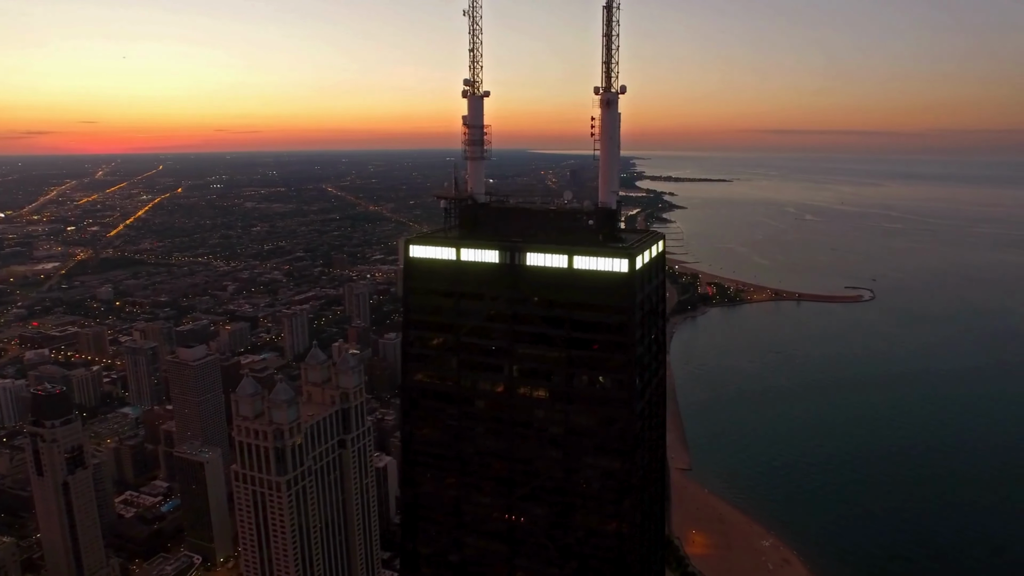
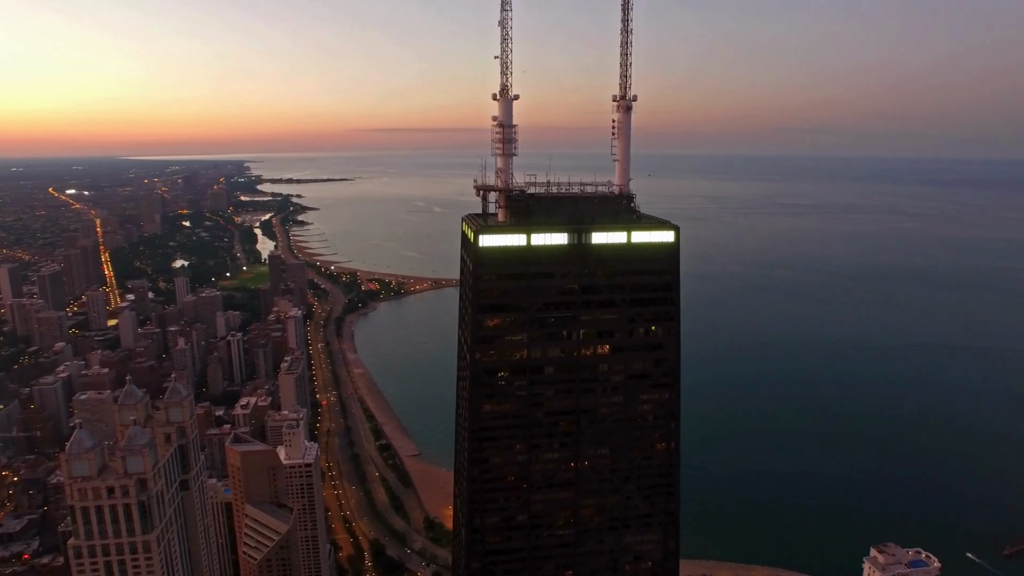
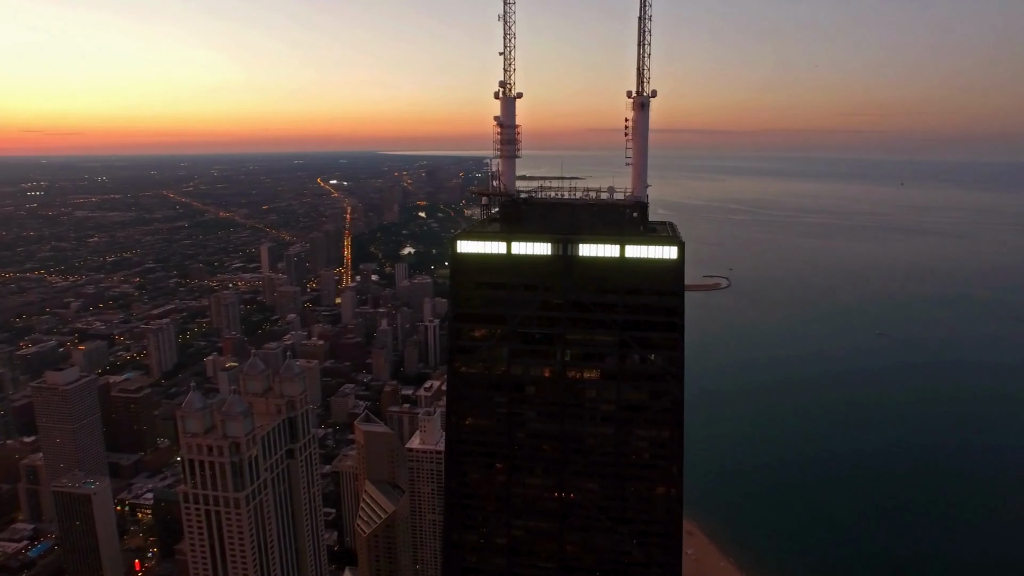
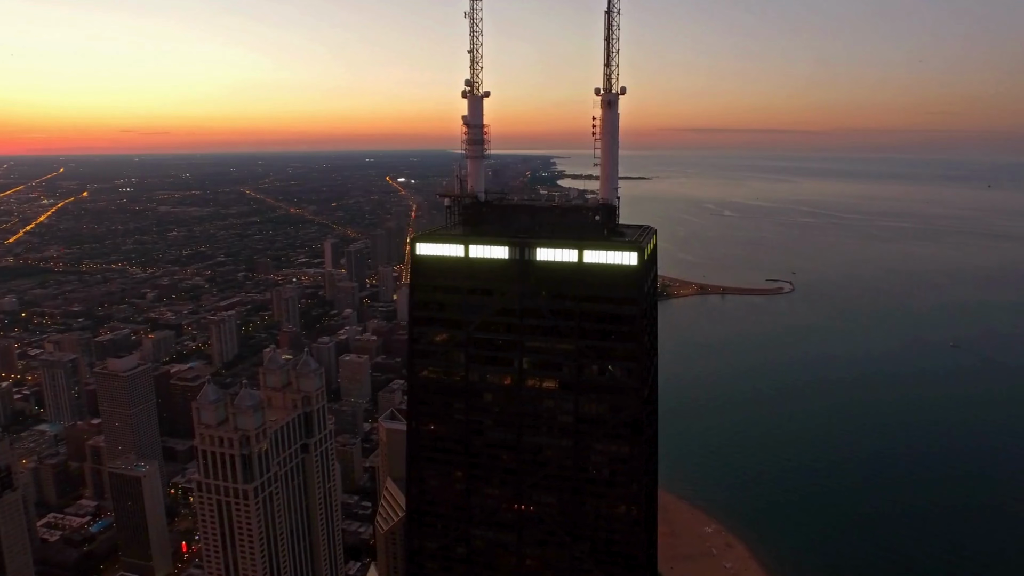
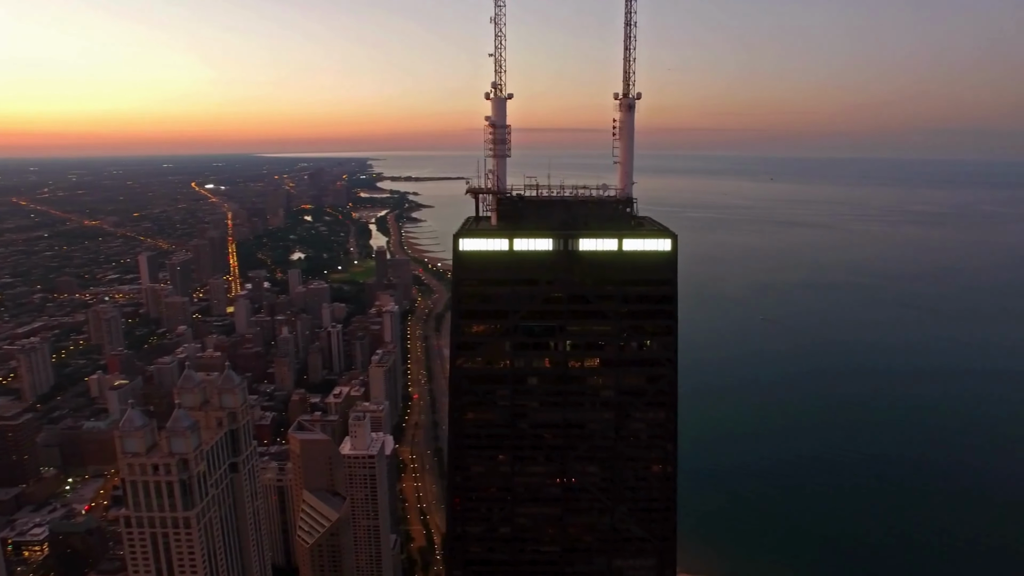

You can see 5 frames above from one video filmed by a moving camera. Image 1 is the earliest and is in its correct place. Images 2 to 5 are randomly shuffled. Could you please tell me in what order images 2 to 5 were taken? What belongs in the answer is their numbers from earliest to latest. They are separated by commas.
4, 3, 5, 2
